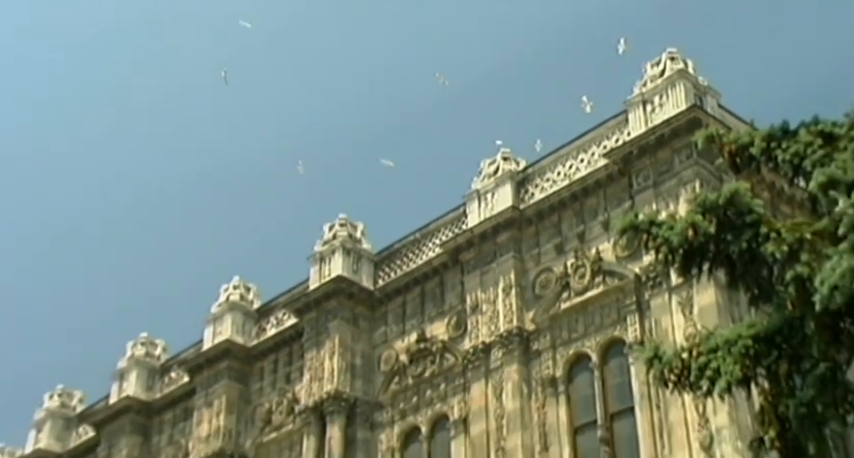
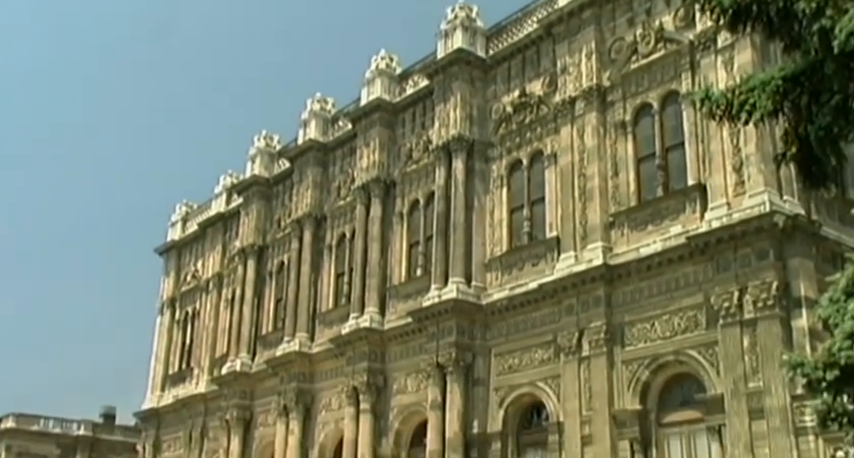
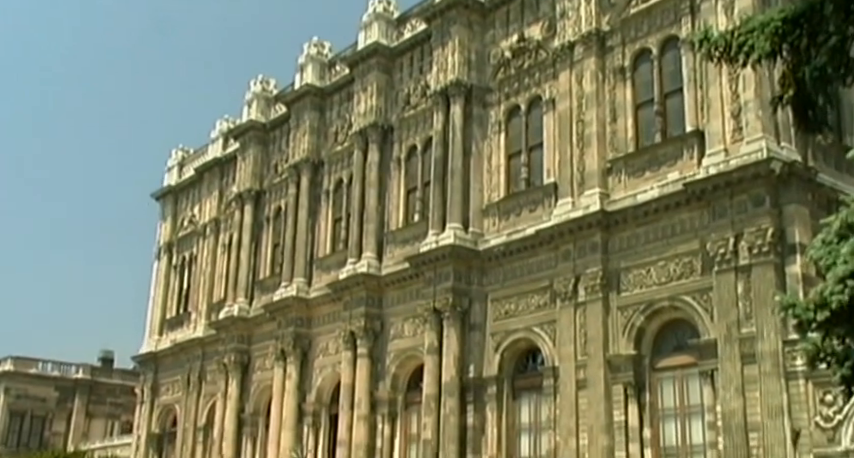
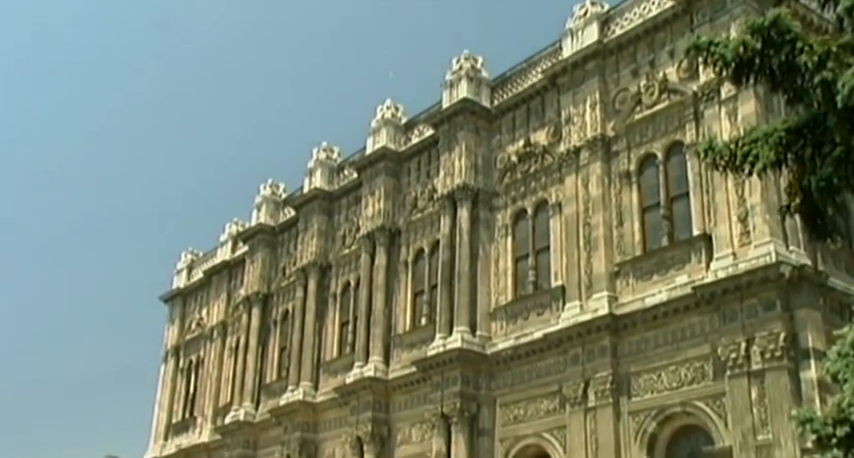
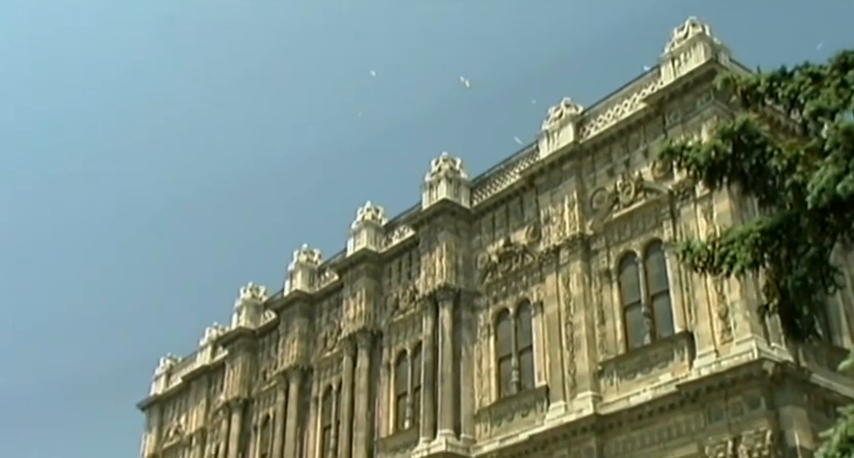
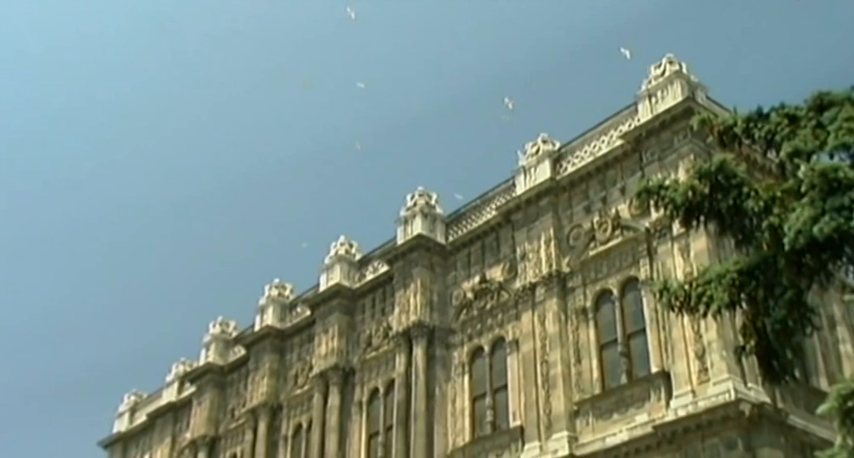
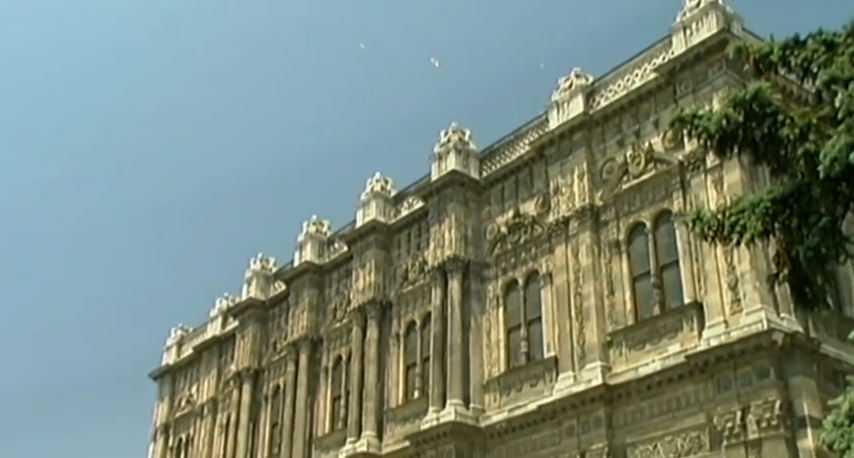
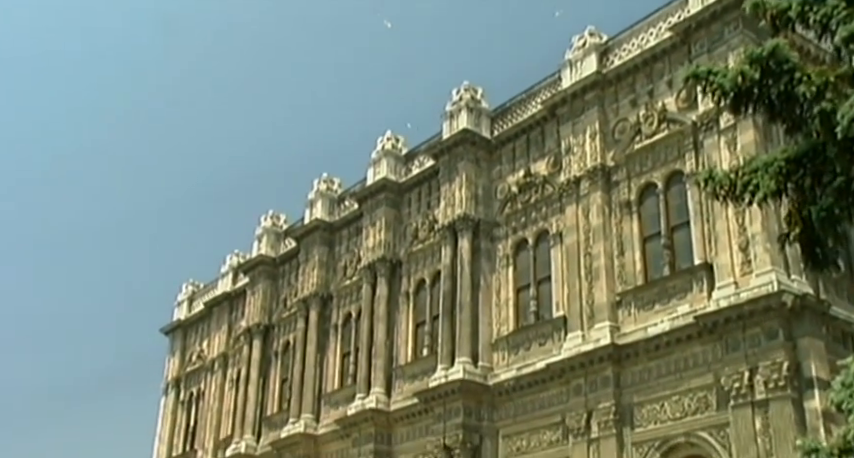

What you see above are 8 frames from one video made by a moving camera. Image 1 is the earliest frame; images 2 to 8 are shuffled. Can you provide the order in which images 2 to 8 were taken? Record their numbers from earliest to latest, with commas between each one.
6, 5, 7, 8, 4, 2, 3
